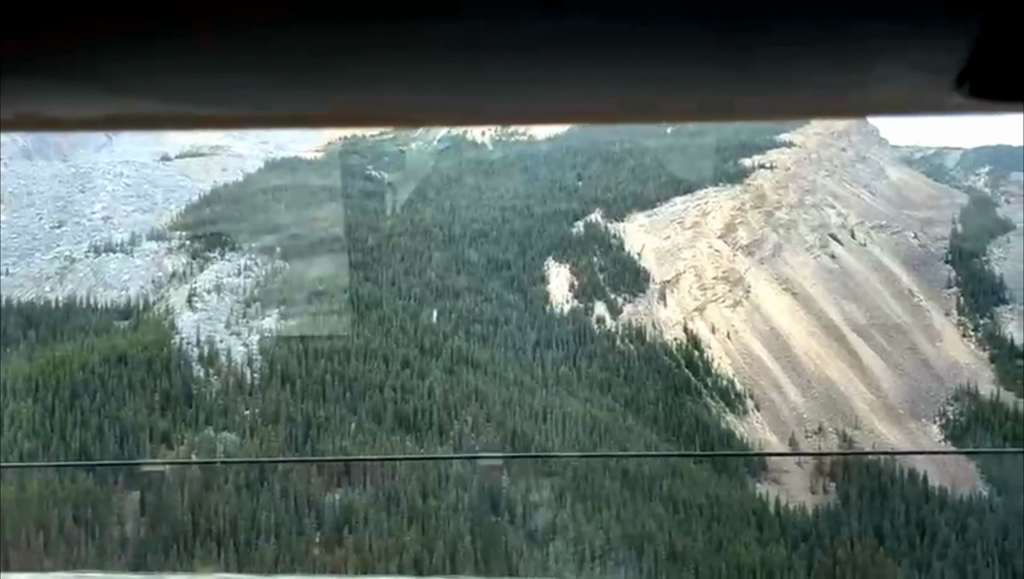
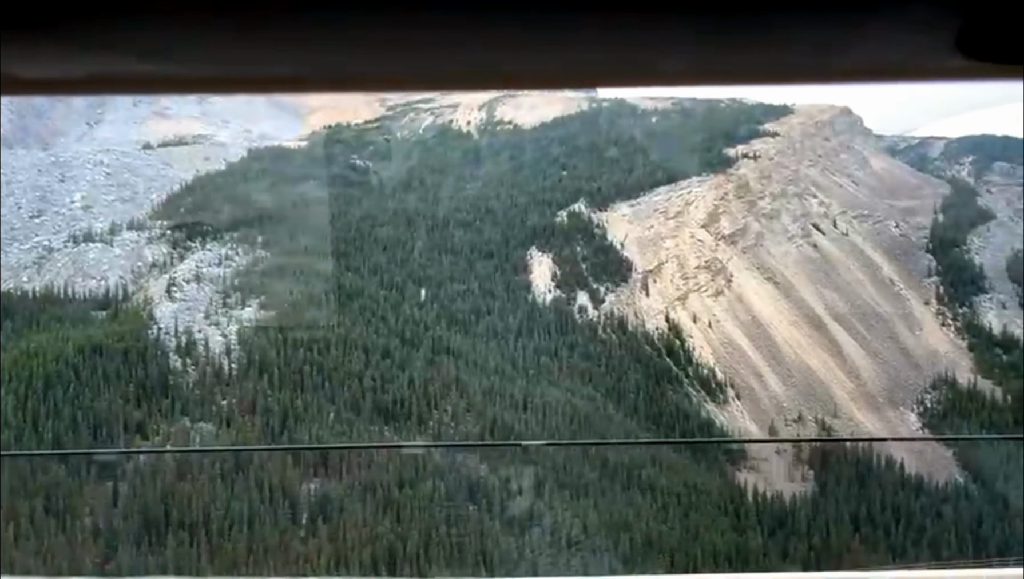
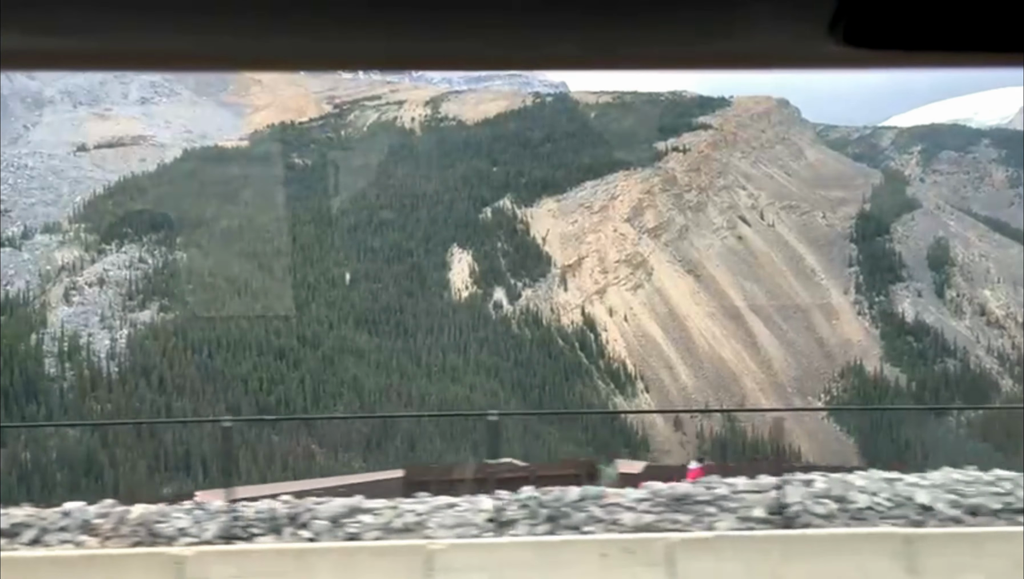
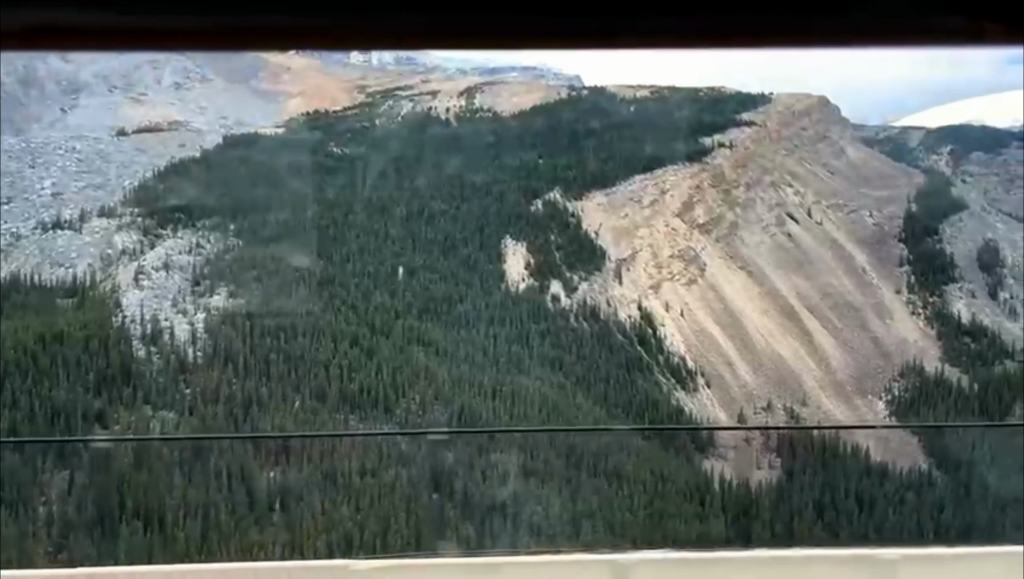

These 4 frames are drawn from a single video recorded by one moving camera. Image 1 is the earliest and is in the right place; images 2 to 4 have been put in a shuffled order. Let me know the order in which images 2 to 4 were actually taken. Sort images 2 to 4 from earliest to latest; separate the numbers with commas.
2, 4, 3
